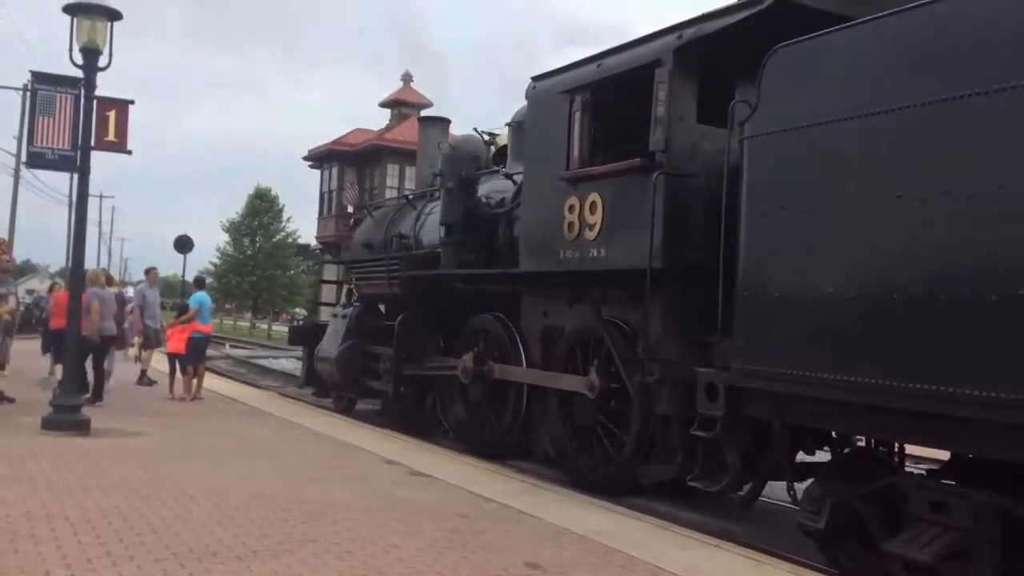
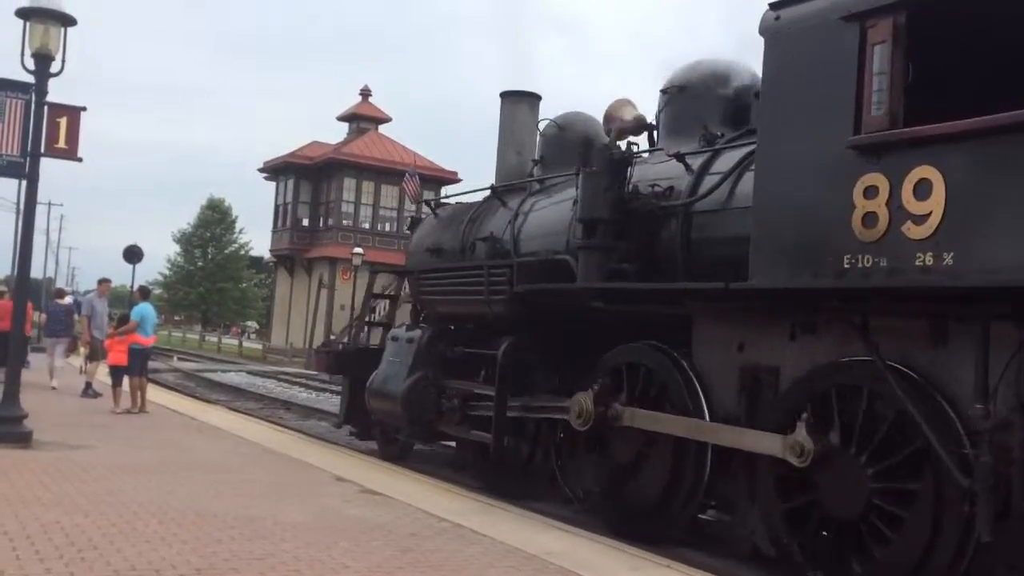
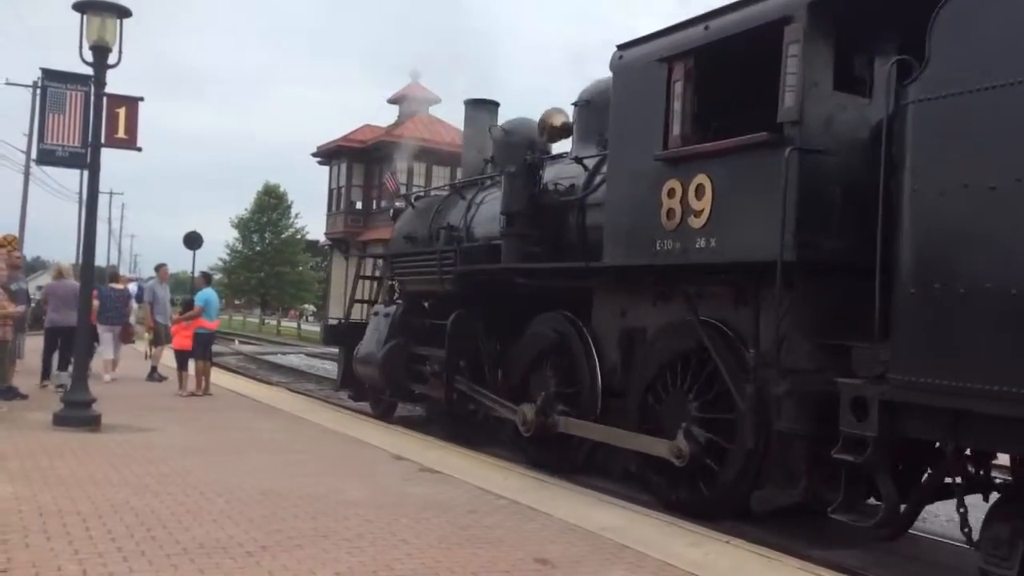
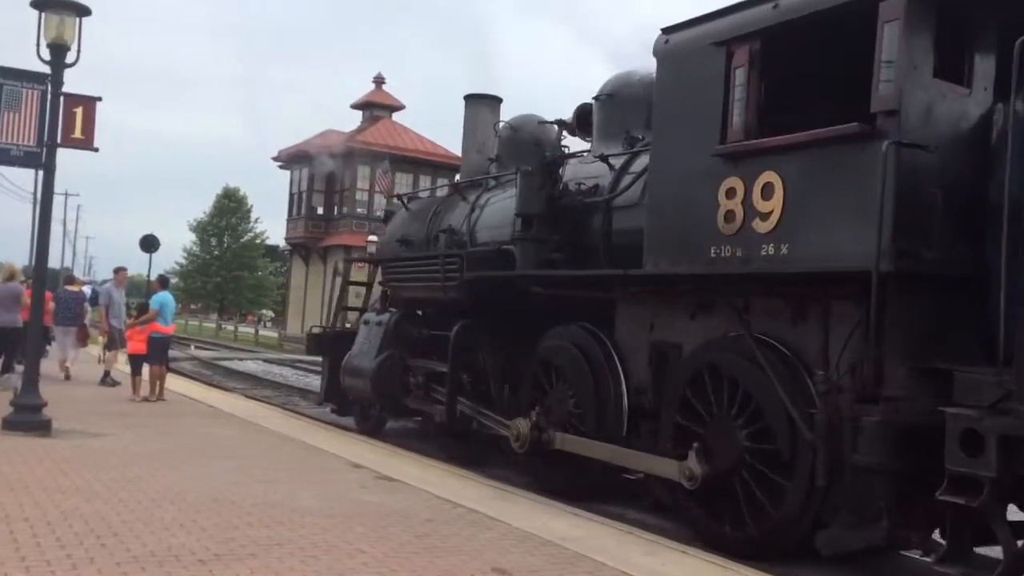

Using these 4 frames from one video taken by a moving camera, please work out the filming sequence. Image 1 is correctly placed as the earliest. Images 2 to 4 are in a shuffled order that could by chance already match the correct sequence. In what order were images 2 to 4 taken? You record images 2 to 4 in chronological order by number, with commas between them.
3, 4, 2
